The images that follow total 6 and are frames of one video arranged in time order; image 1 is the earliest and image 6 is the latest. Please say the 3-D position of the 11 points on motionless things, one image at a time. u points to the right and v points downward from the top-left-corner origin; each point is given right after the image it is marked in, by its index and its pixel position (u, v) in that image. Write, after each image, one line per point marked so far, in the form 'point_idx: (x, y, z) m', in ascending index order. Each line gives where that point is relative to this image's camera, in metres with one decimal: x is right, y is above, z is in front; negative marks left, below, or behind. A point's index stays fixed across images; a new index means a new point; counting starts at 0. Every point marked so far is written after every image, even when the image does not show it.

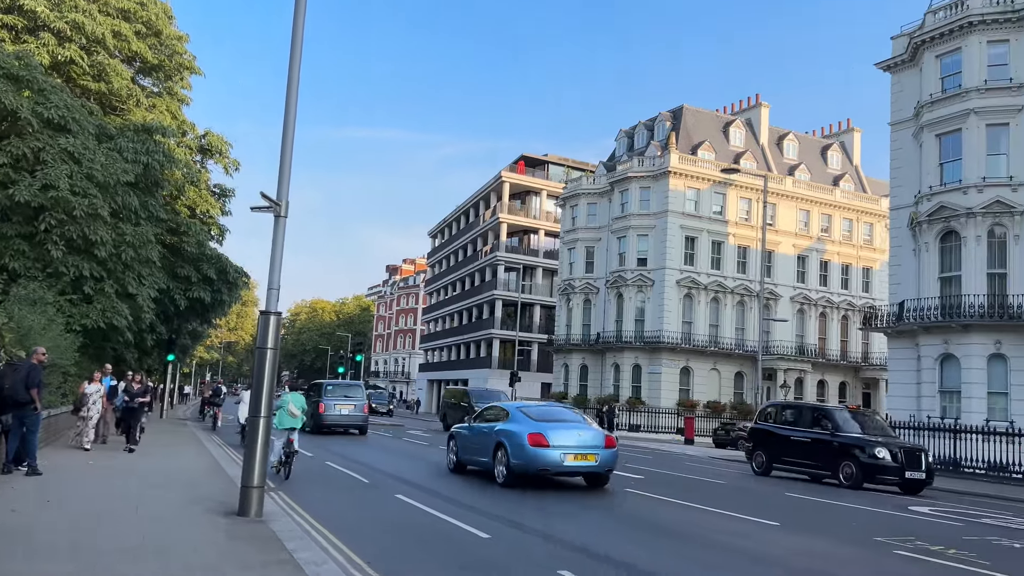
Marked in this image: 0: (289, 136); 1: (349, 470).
0: (-2.5, +1.8, +10.1) m
1: (-3.0, -3.4, +16.1) m
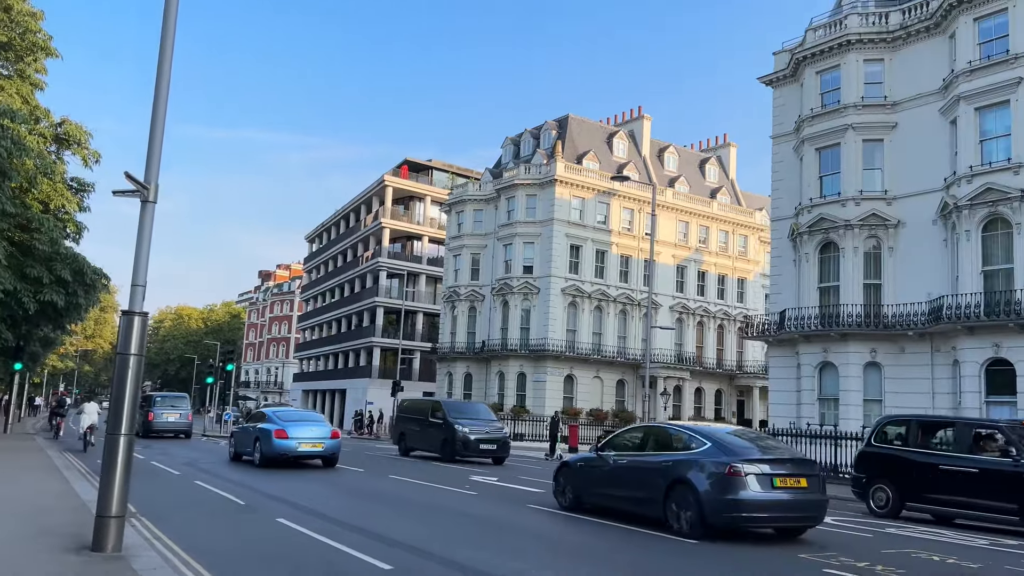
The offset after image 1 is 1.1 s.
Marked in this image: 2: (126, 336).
0: (-3.5, +1.8, +8.8) m
1: (-4.8, -3.4, +14.6) m
2: (-3.4, -0.4, +7.8) m
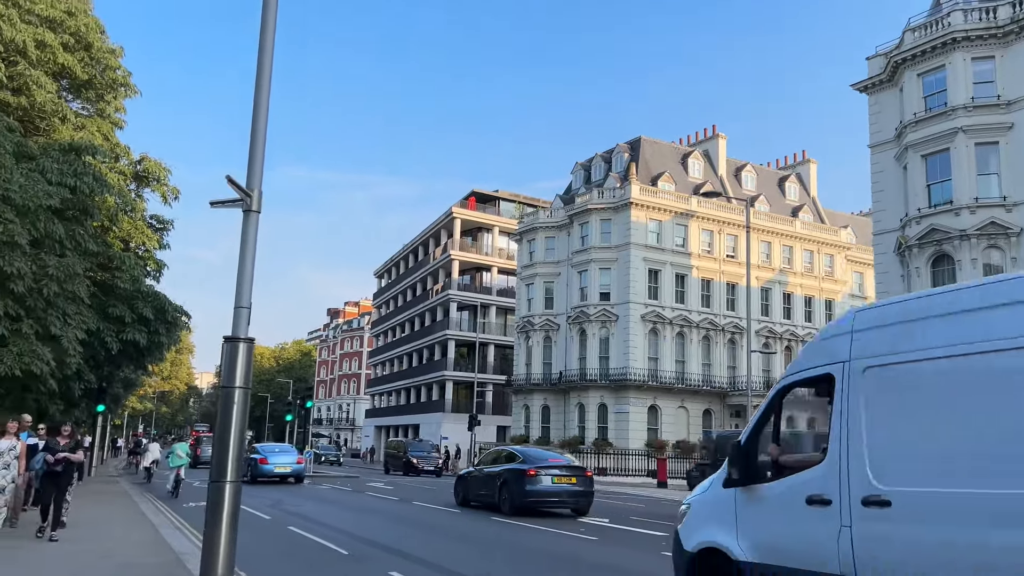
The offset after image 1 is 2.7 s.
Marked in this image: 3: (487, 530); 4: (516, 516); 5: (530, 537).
0: (-2.2, +1.6, +7.9) m
1: (-3.0, -3.9, +13.6) m
2: (-2.2, -0.6, +6.8) m
3: (-0.4, -4.2, +15.1) m
4: (+0.1, -4.4, +16.9) m
5: (+0.3, -4.1, +14.3) m
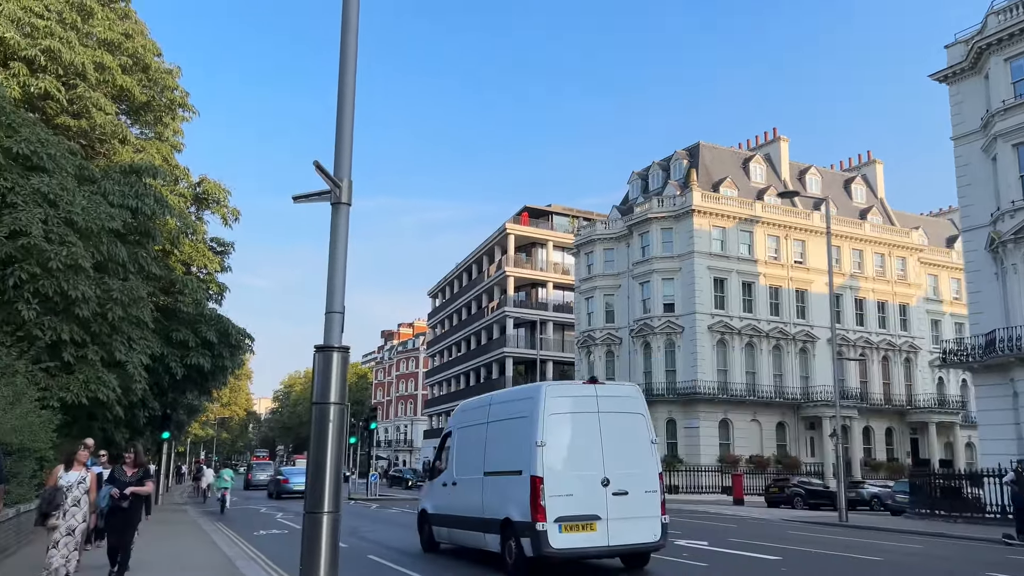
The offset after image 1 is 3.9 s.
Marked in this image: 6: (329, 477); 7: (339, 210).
0: (-1.3, +1.6, +7.0) m
1: (-1.6, -4.0, +12.7) m
2: (-1.3, -0.6, +5.9) m
3: (+1.1, -4.3, +14.0) m
4: (+1.6, -4.6, +15.8) m
5: (+1.8, -4.2, +13.2) m
6: (-1.2, -1.2, +5.8) m
7: (-1.2, +0.5, +6.2) m
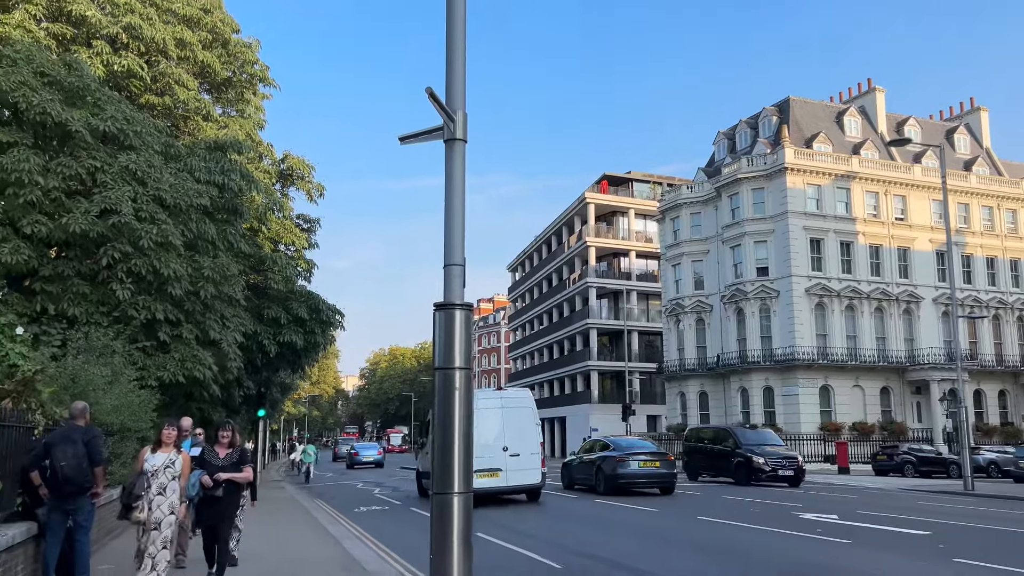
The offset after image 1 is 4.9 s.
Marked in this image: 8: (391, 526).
0: (-0.4, +1.9, +6.2) m
1: (0.0, -3.5, +12.0) m
2: (-0.4, -0.3, +5.2) m
3: (+2.8, -3.6, +13.1) m
4: (+3.5, -3.9, +14.8) m
5: (+3.4, -3.5, +12.3) m
6: (-0.3, -0.9, +5.0) m
7: (-0.4, +0.9, +5.4) m
8: (-2.2, -4.4, +16.0) m
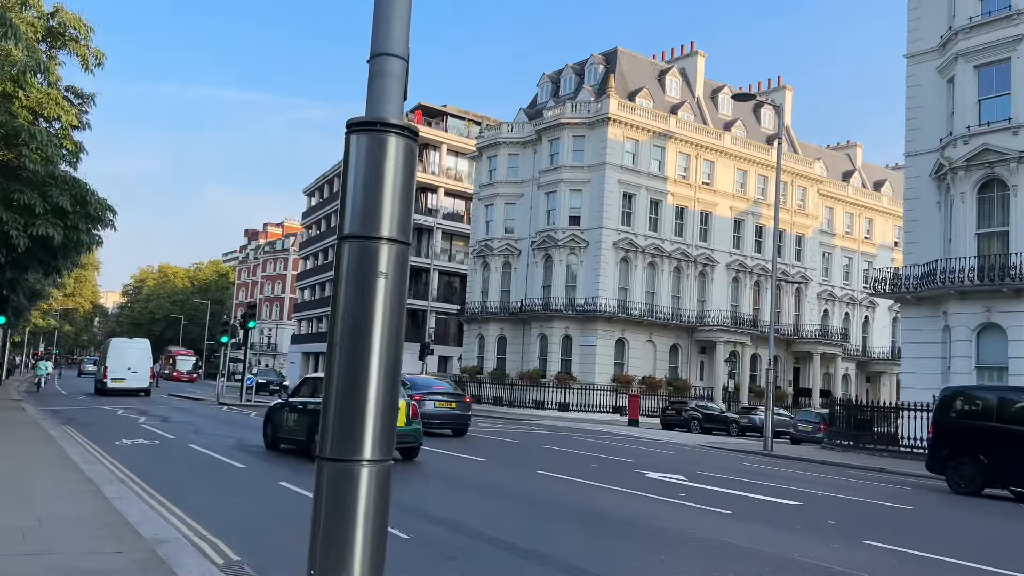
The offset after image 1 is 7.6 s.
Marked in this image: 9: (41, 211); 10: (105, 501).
0: (-0.5, +2.6, +3.8) m
1: (-2.1, -2.4, +9.8) m
2: (-0.5, +0.4, +2.9) m
3: (+0.4, -2.6, +11.5) m
4: (+0.7, -2.8, +13.4) m
5: (+1.2, -2.6, +10.9) m
6: (-0.4, -0.3, +2.8) m
7: (-0.4, +1.5, +3.1) m
8: (-5.2, -2.7, +13.2) m
9: (-10.0, +1.7, +18.6) m
10: (-4.1, -2.1, +8.6) m
